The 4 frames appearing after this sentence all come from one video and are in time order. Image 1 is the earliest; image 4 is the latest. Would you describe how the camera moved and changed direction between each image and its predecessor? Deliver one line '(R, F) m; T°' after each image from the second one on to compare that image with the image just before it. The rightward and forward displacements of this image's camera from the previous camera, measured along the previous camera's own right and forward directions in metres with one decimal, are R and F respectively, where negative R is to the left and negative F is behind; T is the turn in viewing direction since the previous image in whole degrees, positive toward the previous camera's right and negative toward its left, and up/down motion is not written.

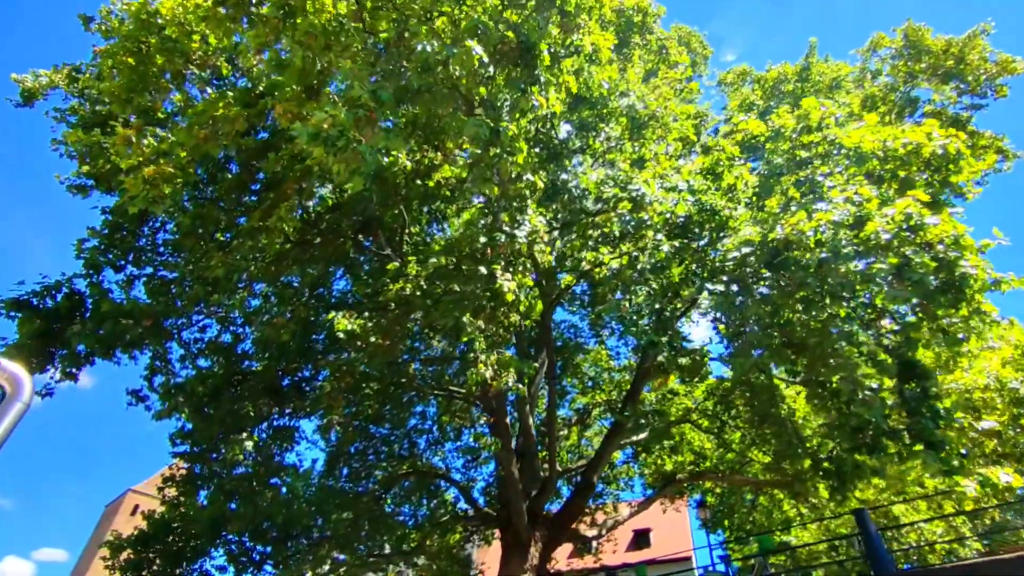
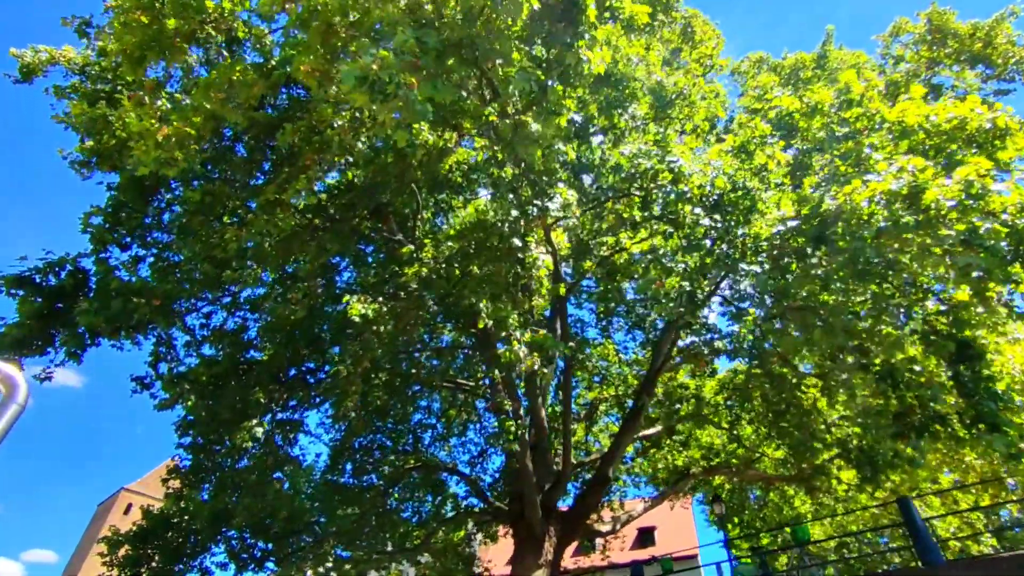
(-0.4, +0.3) m; +1°
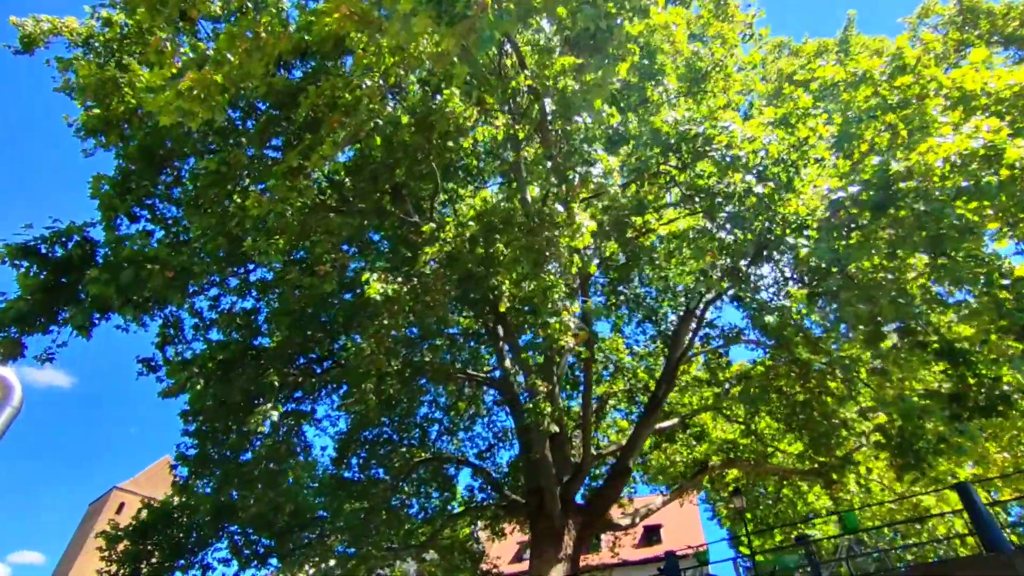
(-0.5, +0.4) m; +1°
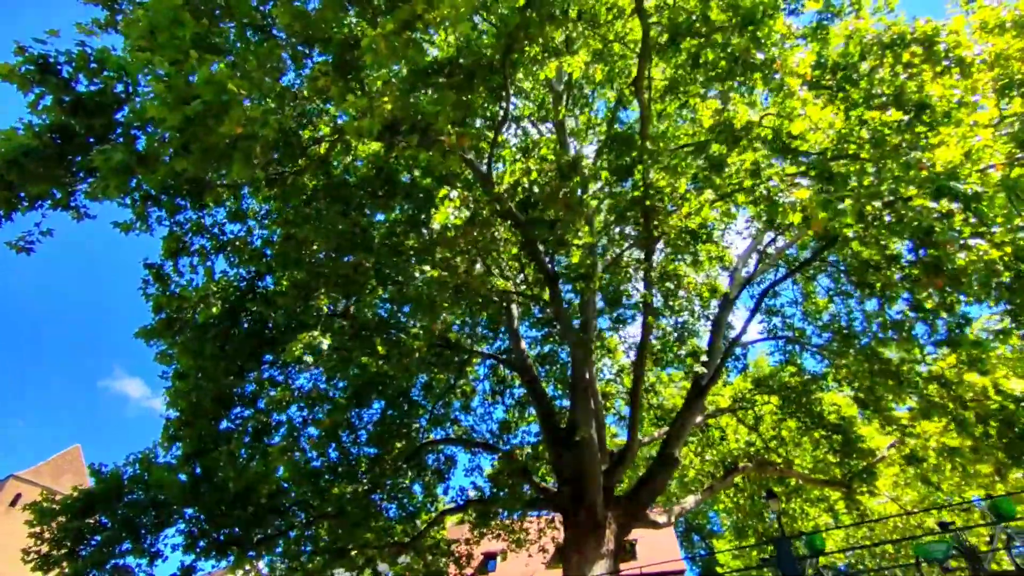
(-1.8, +1.3) m; +6°
